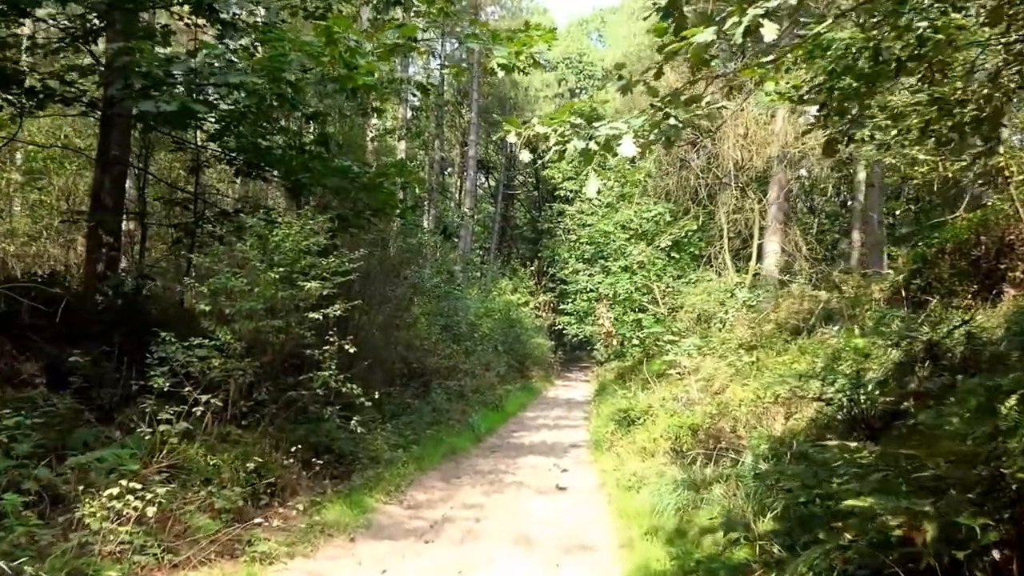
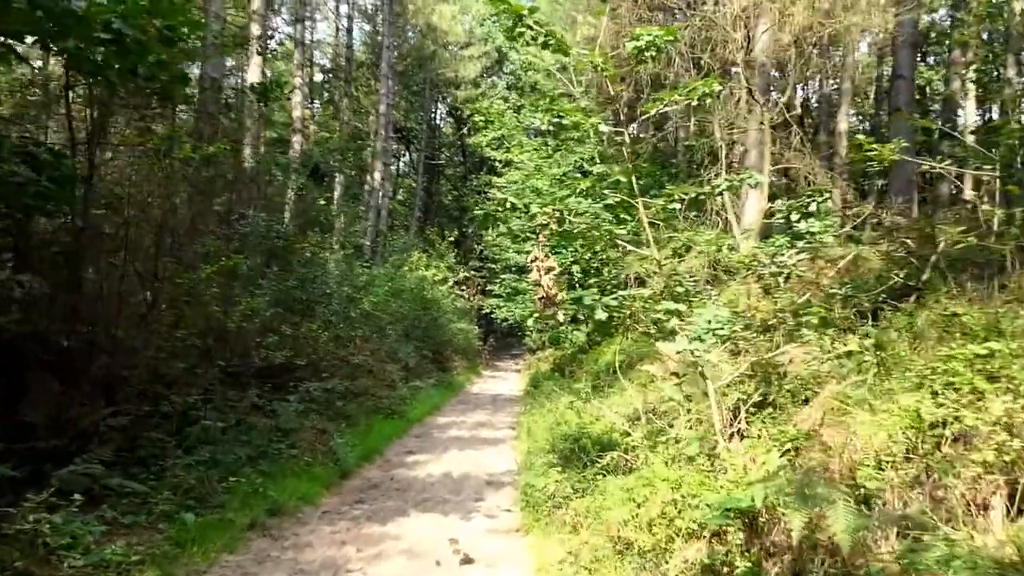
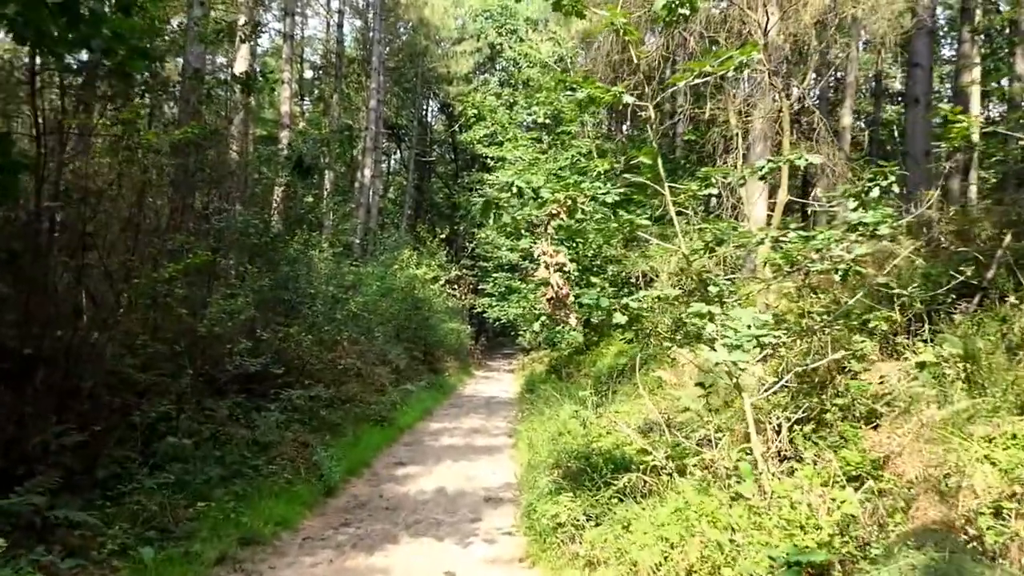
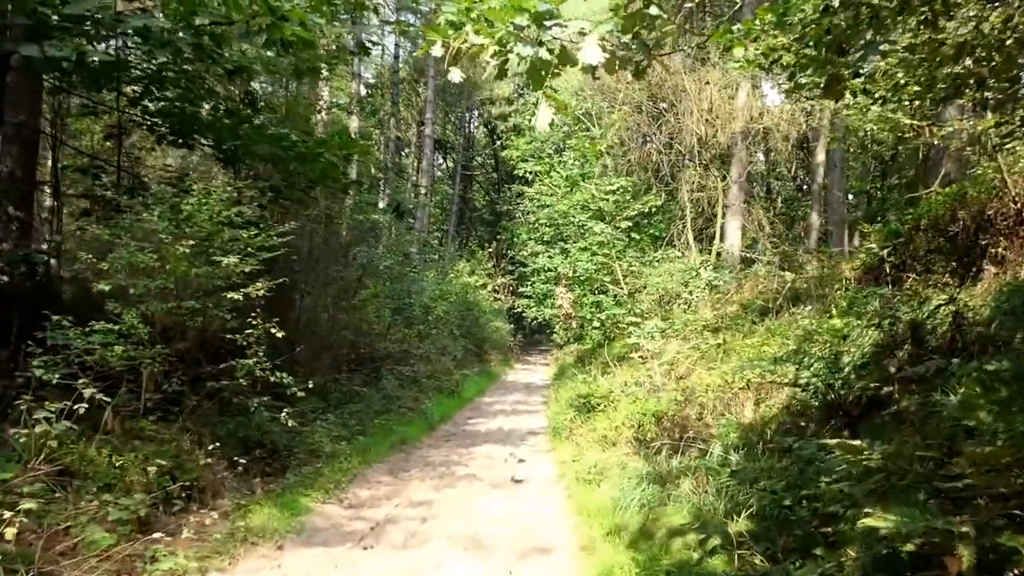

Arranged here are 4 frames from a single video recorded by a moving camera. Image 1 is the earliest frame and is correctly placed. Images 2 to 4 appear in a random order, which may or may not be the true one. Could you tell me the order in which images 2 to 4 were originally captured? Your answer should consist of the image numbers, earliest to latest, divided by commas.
4, 2, 3
